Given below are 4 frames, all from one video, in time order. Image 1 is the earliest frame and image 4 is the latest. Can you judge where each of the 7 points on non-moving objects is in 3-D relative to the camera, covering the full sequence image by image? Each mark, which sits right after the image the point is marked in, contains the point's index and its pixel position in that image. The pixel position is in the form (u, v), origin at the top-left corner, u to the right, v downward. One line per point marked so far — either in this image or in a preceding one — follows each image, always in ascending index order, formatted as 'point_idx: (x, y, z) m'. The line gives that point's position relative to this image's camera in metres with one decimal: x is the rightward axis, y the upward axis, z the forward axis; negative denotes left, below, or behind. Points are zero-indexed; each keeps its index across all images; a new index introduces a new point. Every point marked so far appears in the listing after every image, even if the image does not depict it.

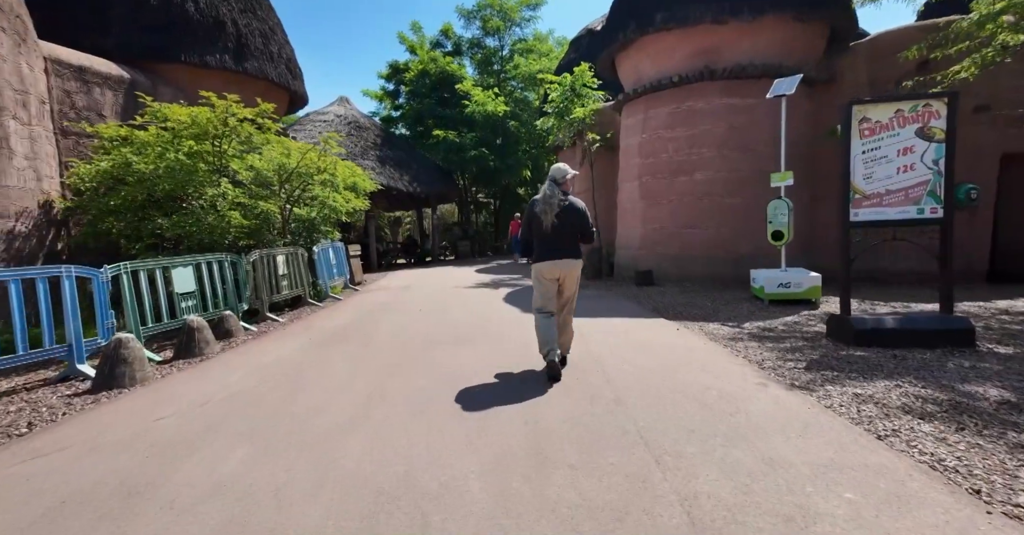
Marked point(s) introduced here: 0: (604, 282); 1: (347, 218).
0: (+1.9, -0.3, +10.5) m
1: (-5.2, +1.6, +15.8) m
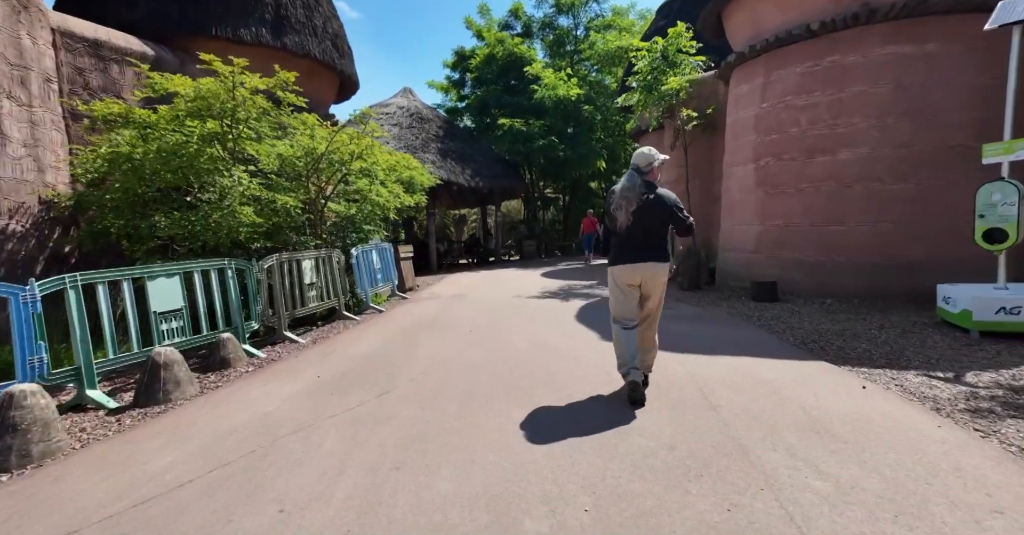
0: (+3.2, -0.4, +8.4) m
1: (-3.1, +1.5, +14.6) m
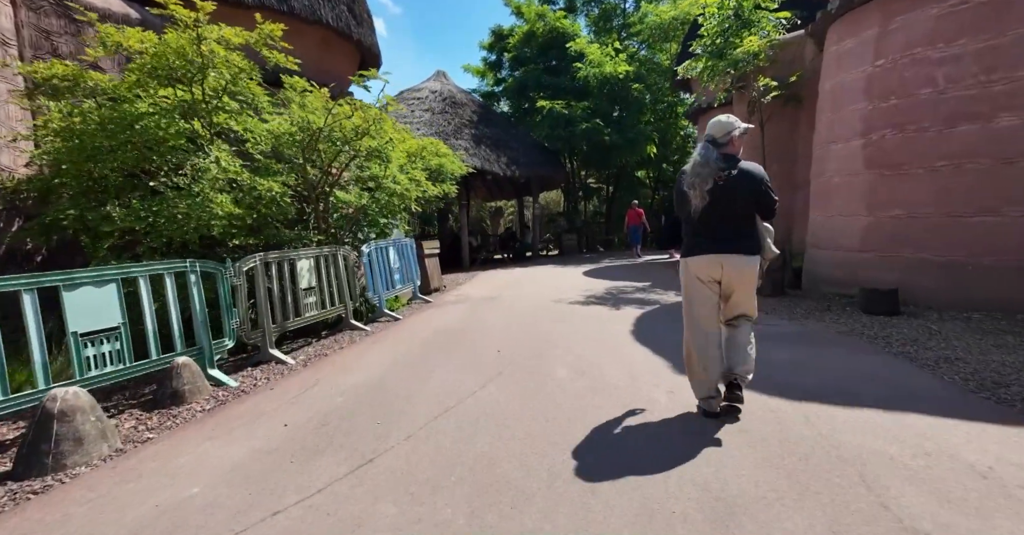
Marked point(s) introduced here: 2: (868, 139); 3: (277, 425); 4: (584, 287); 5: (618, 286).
0: (+3.7, -0.4, +6.8) m
1: (-2.1, +1.6, +13.3) m
2: (+4.4, +1.6, +6.2) m
3: (-1.5, -1.0, +3.2) m
4: (+1.4, -0.4, +10.2) m
5: (+2.0, -0.4, +10.1) m
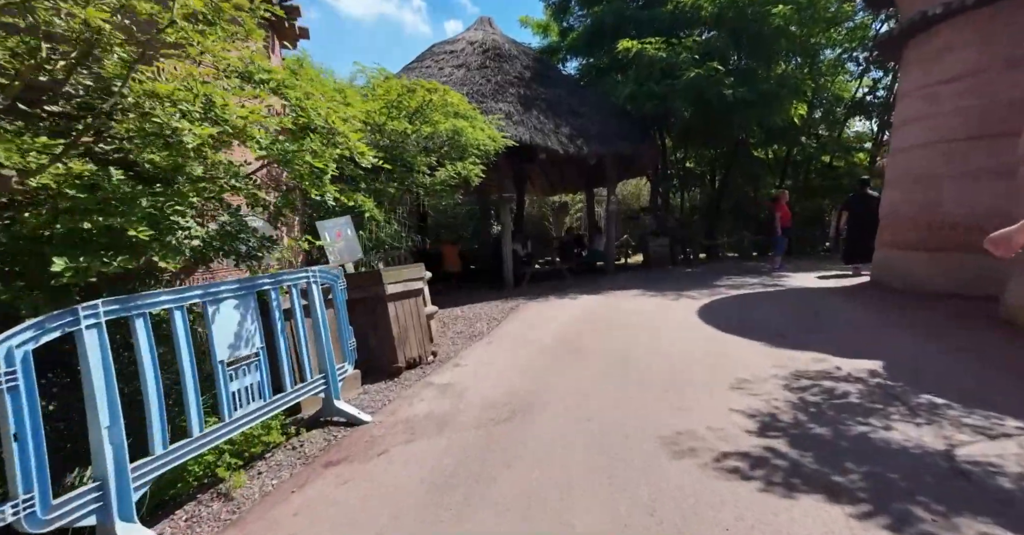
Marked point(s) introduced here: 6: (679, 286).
0: (+3.8, -1.0, +0.9) m
1: (-1.1, +1.1, +8.3) m
2: (+4.3, +1.0, +0.3) m
3: (-1.9, -1.5, -1.8) m
4: (+1.9, -1.0, +4.7) m
5: (+2.6, -0.9, +4.5) m
6: (+3.8, -0.4, +11.3) m
